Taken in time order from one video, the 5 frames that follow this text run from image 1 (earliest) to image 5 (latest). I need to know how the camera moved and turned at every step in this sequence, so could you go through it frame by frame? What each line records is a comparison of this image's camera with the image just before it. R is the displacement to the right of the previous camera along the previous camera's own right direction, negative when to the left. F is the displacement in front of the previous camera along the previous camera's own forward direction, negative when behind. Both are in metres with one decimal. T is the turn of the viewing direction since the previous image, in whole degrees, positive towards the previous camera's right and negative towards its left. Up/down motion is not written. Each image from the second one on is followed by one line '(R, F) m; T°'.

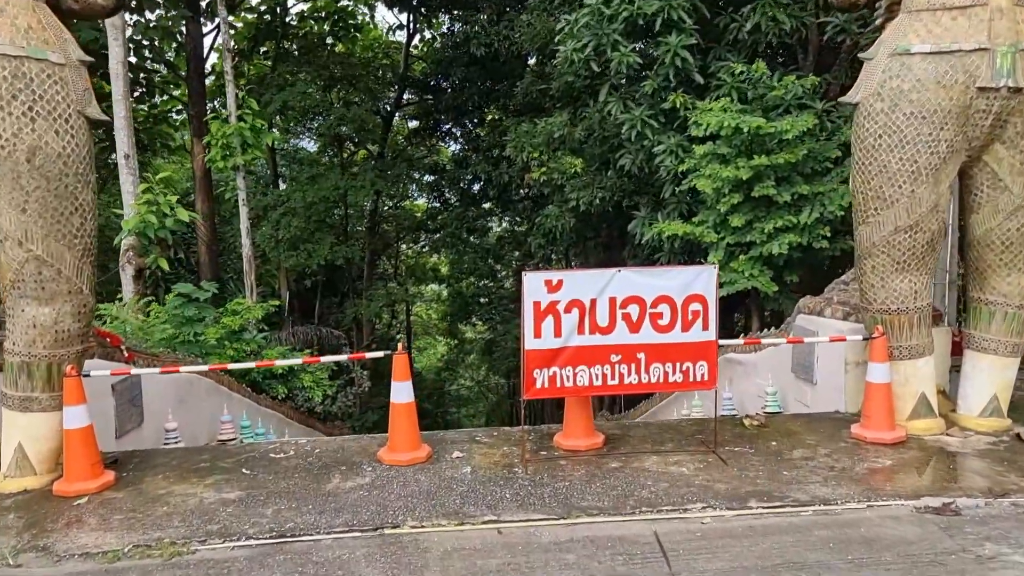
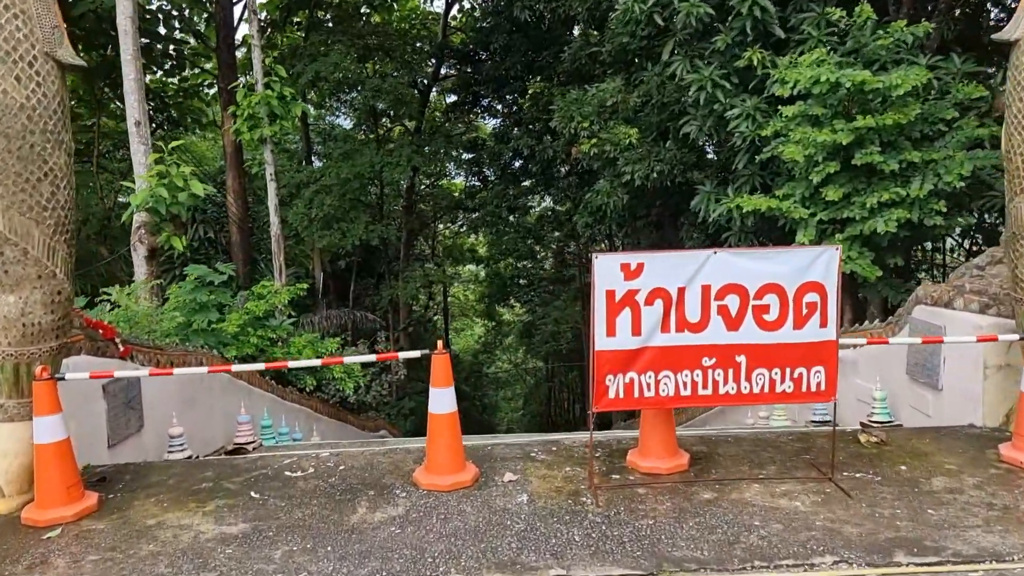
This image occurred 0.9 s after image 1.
(-0.1, +0.7) m; -3°
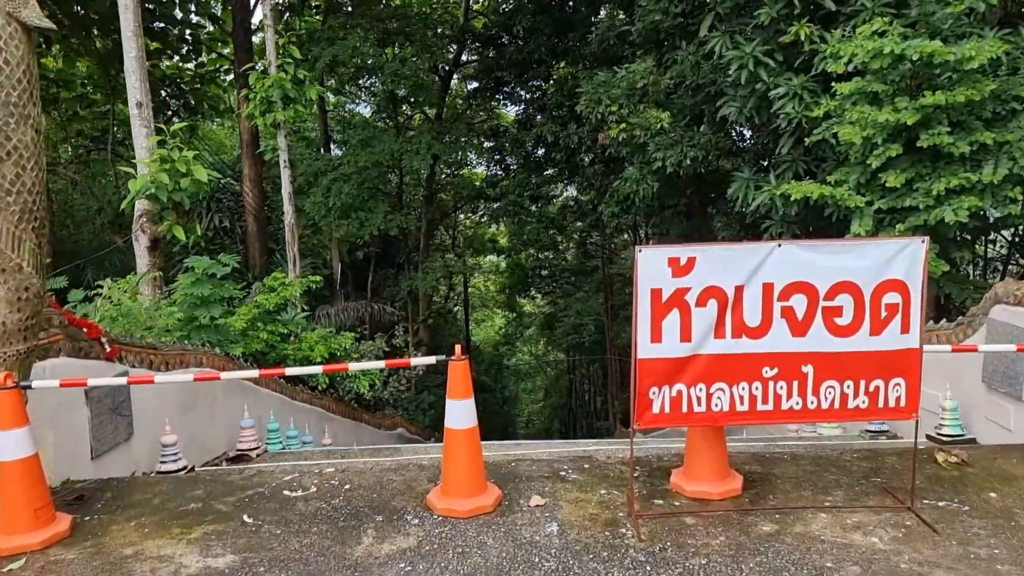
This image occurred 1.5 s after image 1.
(0.0, +0.4) m; -1°
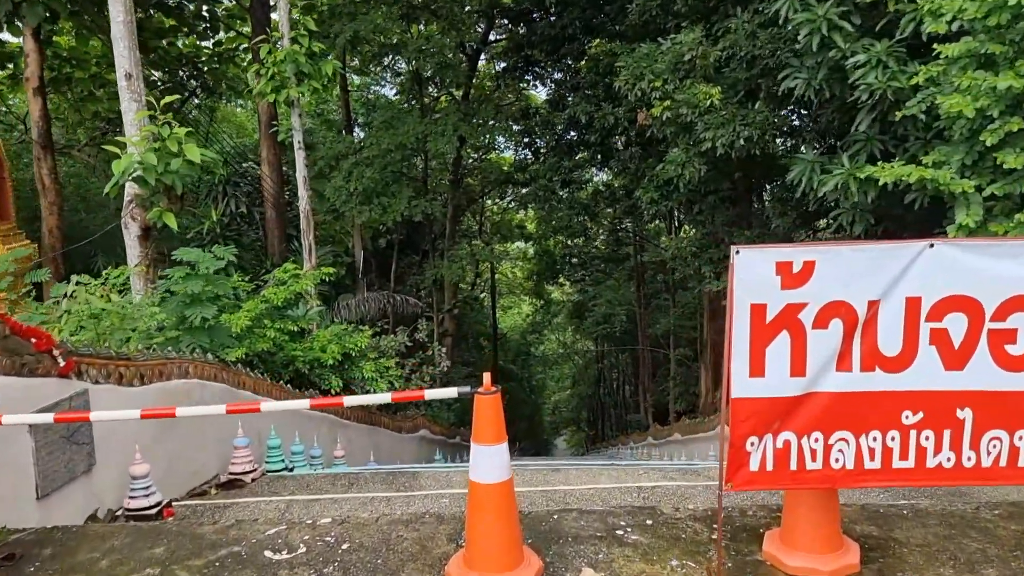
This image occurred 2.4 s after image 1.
(0.0, +0.6) m; -2°
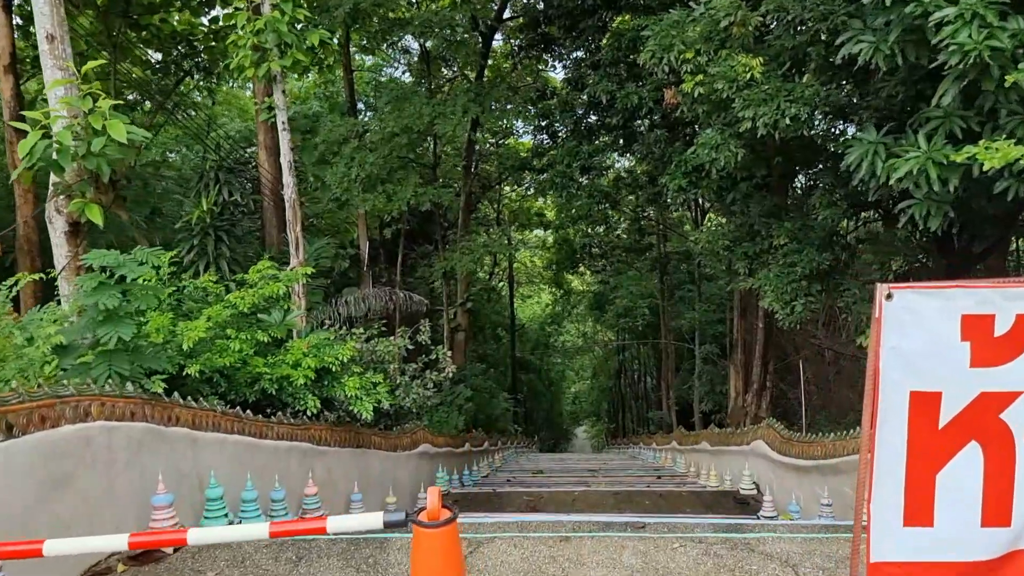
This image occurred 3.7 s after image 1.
(+0.1, +0.8) m; -1°
